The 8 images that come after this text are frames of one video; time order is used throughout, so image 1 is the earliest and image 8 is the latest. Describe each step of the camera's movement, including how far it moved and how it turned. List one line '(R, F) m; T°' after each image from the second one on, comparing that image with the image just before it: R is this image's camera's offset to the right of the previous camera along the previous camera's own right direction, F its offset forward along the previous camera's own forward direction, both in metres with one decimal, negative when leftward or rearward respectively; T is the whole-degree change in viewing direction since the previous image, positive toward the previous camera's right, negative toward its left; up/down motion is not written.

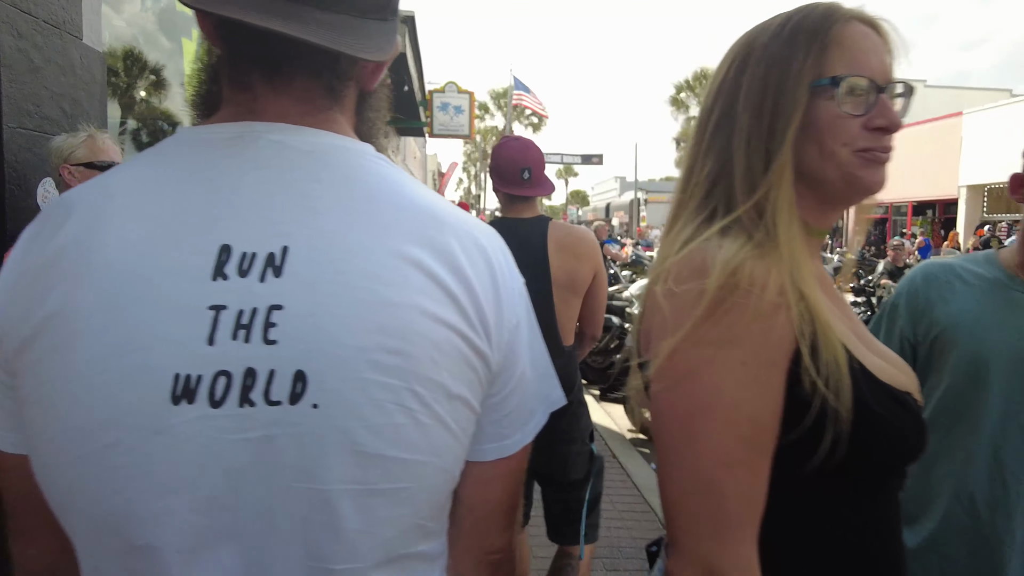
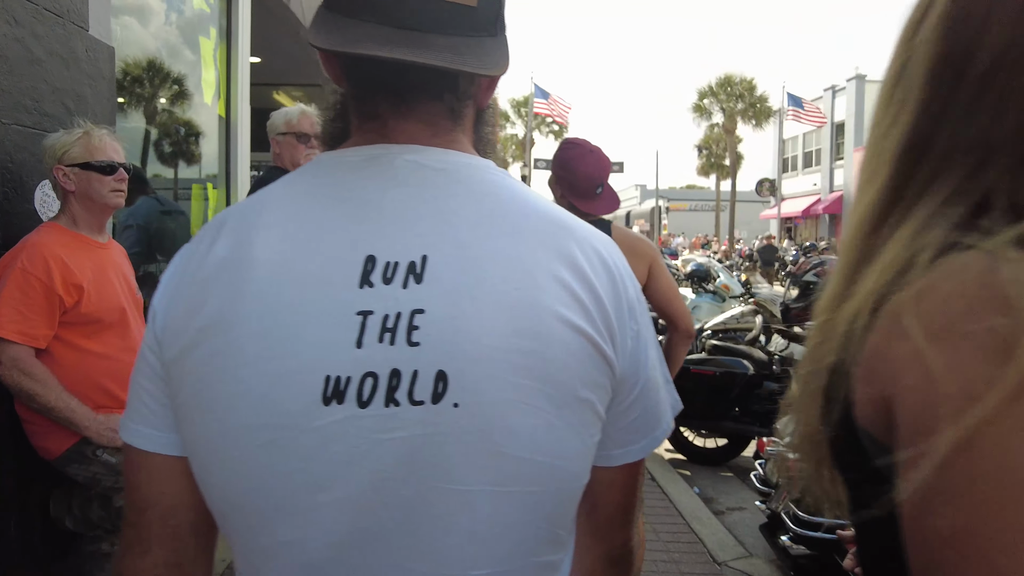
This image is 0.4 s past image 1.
(-0.1, +0.3) m; -2°
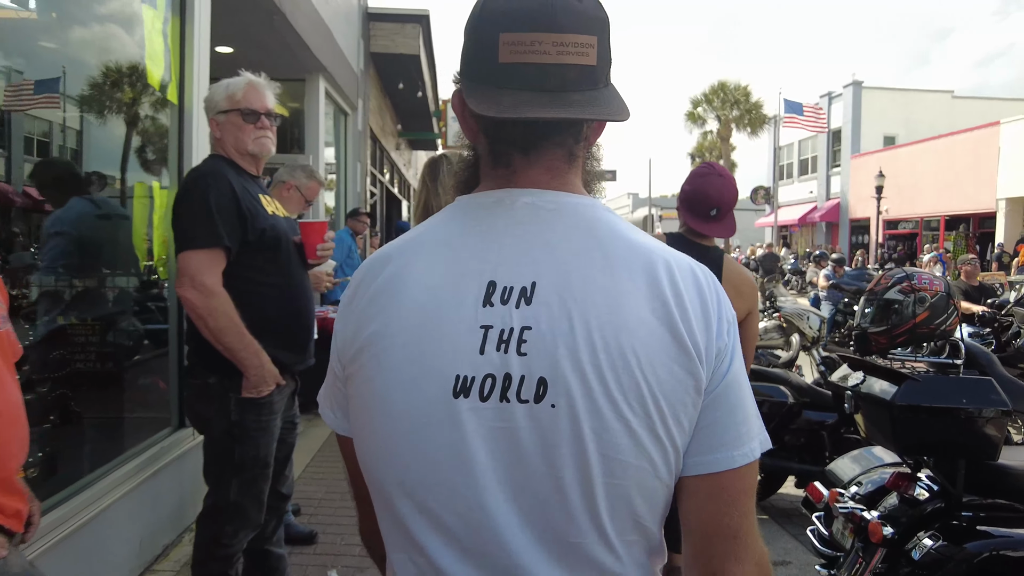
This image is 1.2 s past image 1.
(-0.1, +0.6) m; +1°
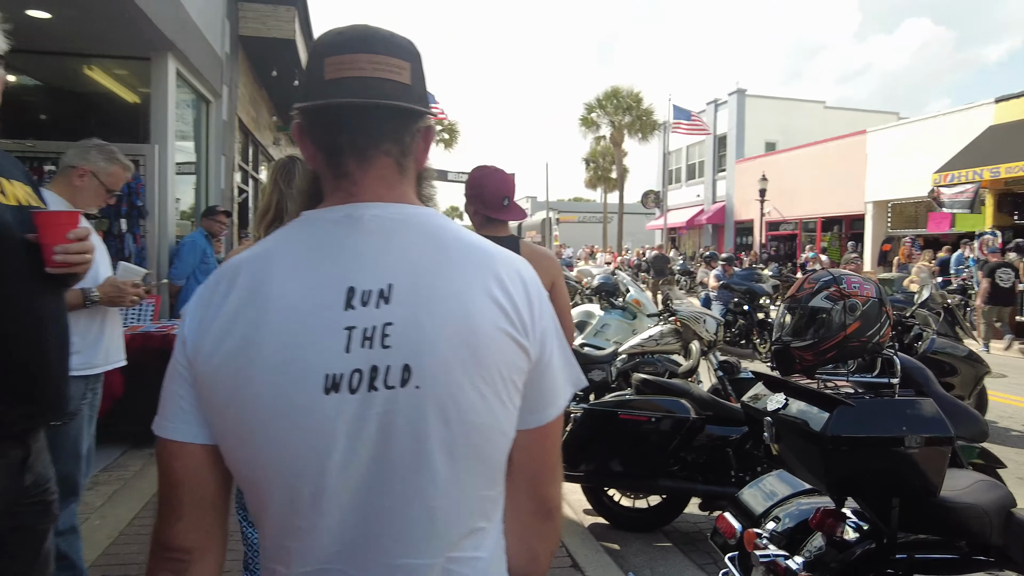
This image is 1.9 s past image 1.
(+0.2, +0.6) m; +9°
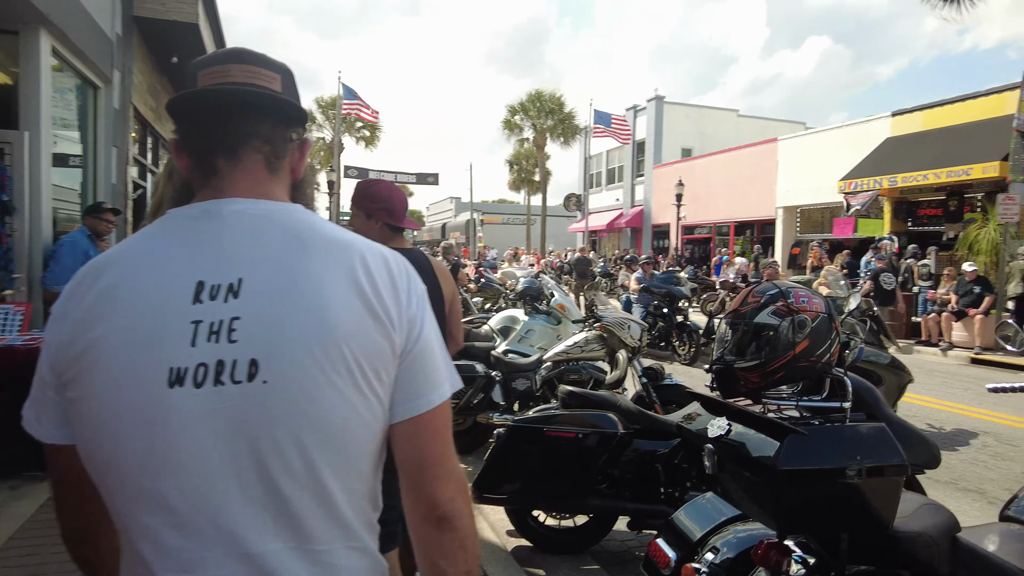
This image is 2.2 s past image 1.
(0.0, +0.3) m; +7°
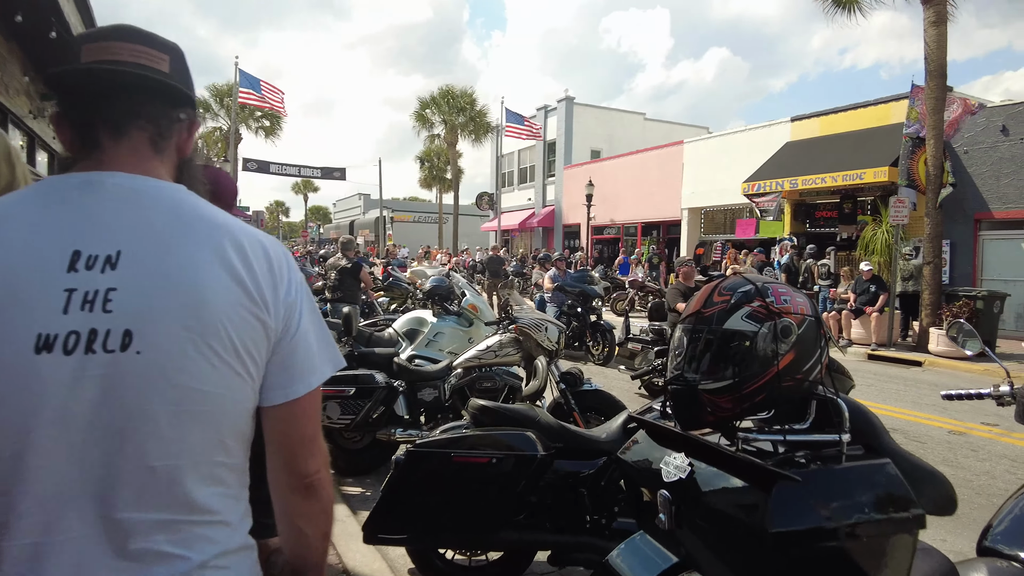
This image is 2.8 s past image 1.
(+0.1, +0.5) m; +8°
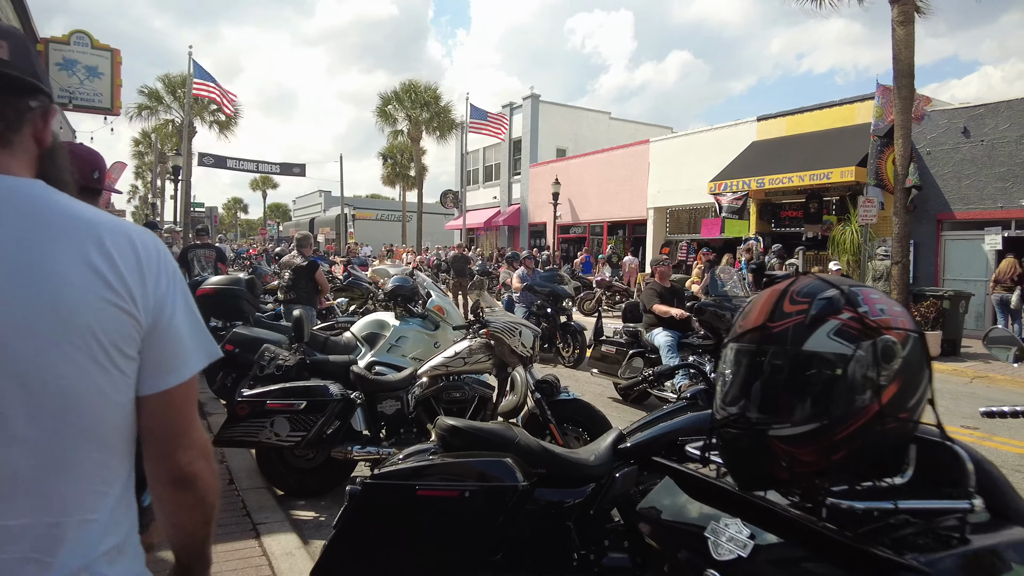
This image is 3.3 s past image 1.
(0.0, +0.4) m; +3°
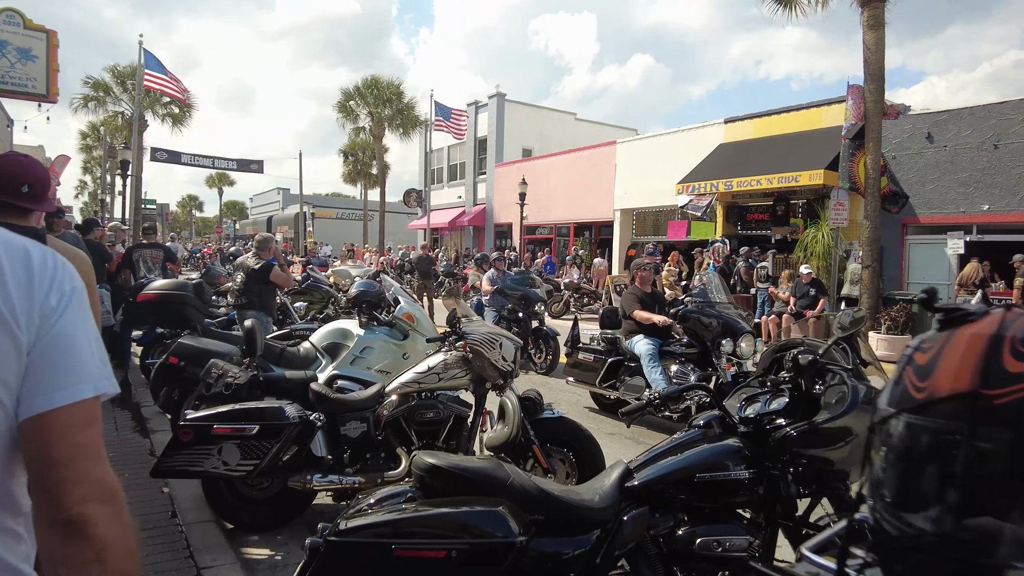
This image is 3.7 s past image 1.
(-0.1, +0.4) m; +3°
